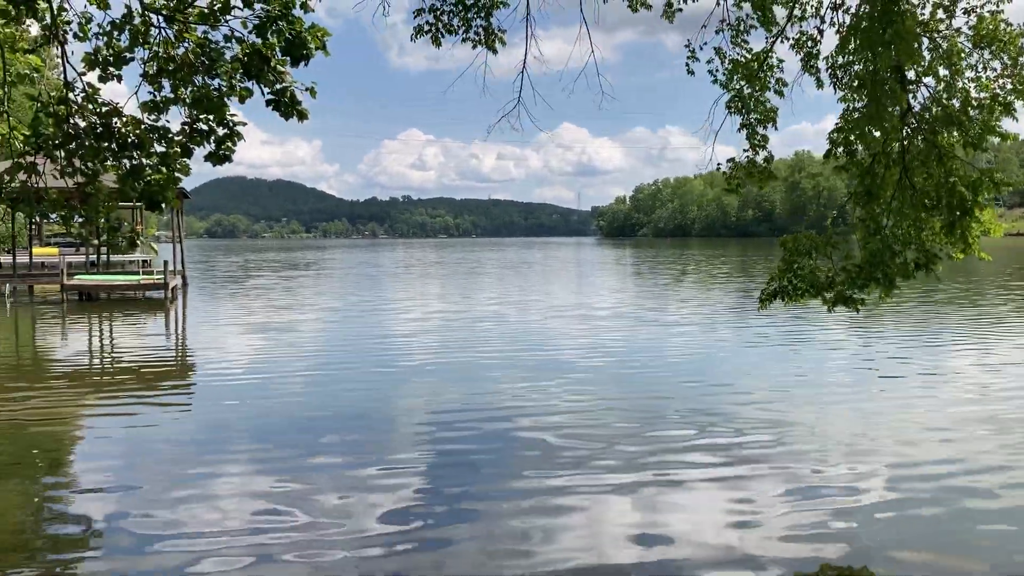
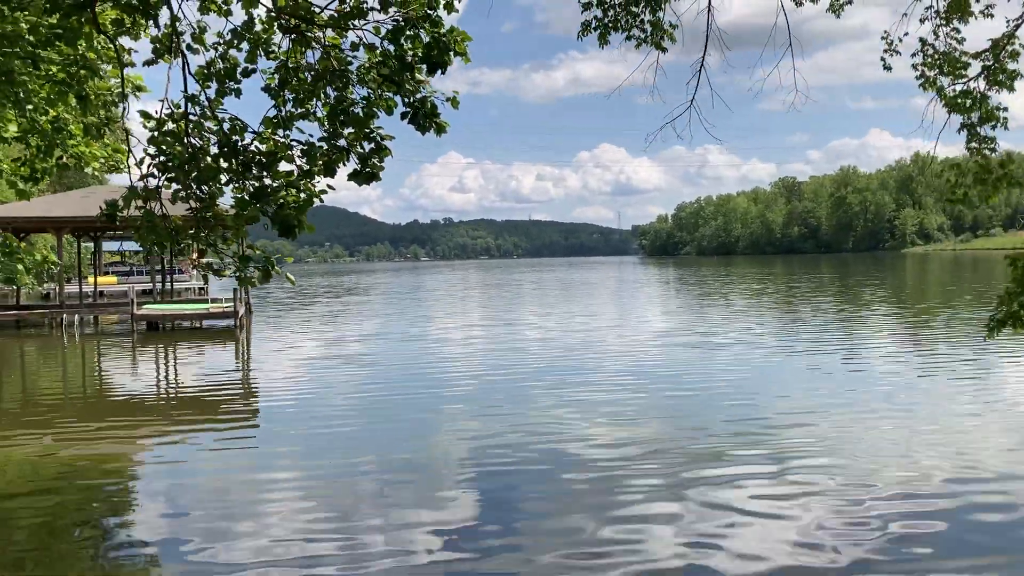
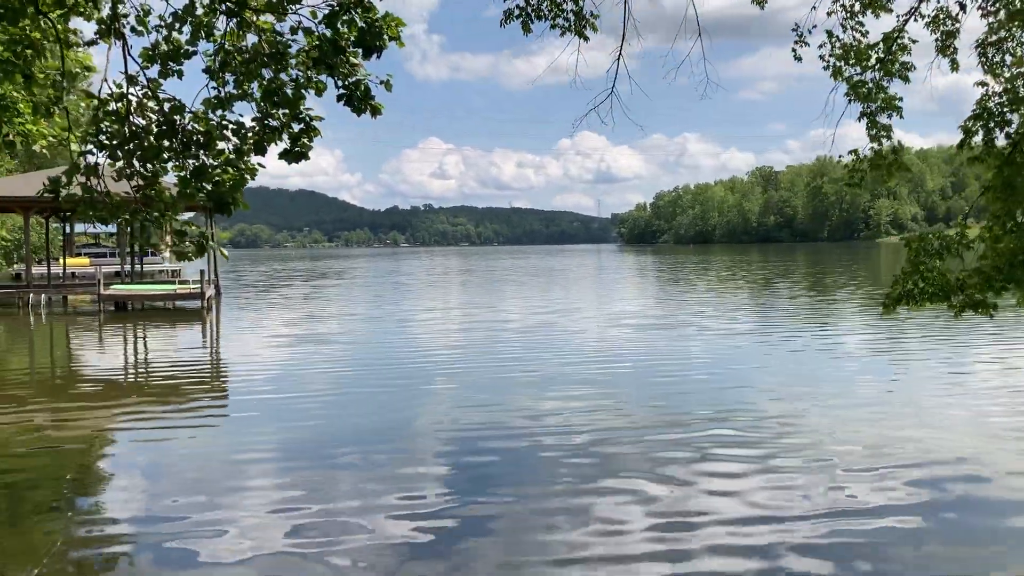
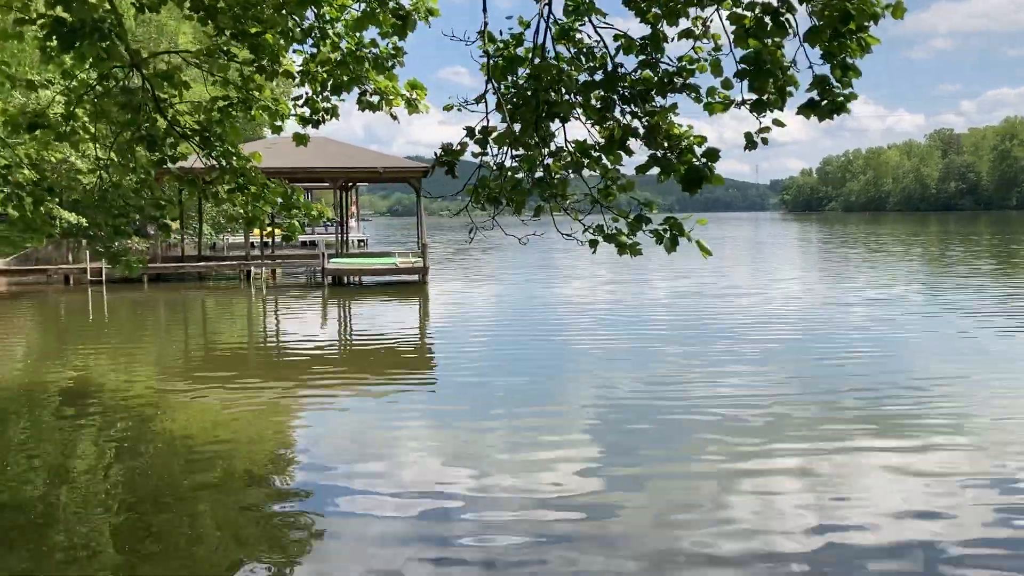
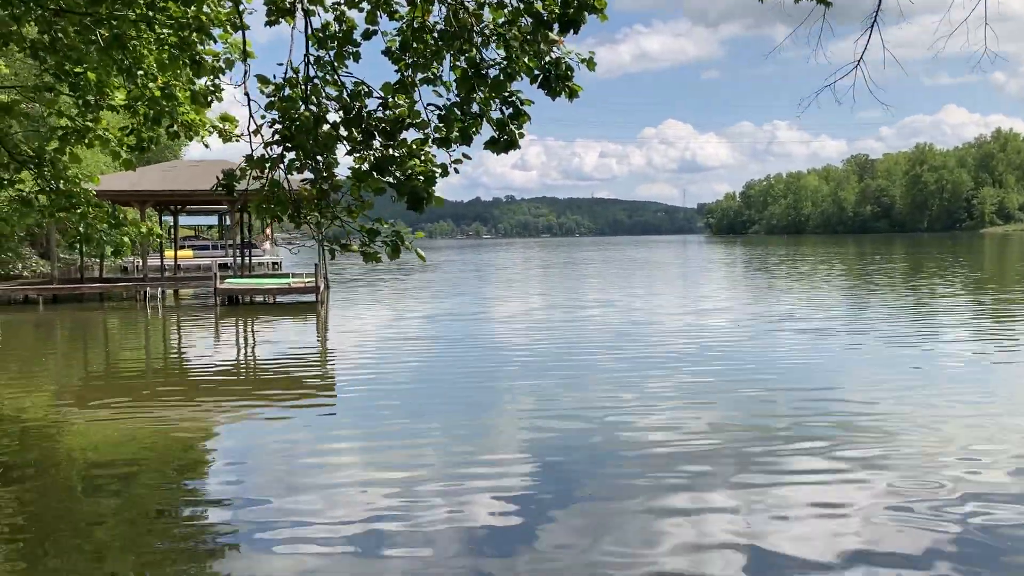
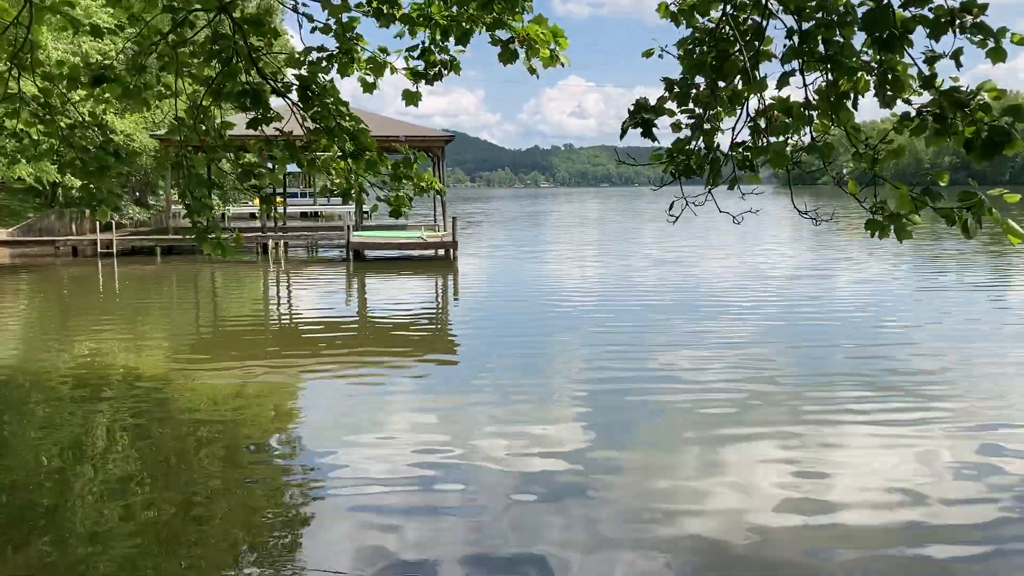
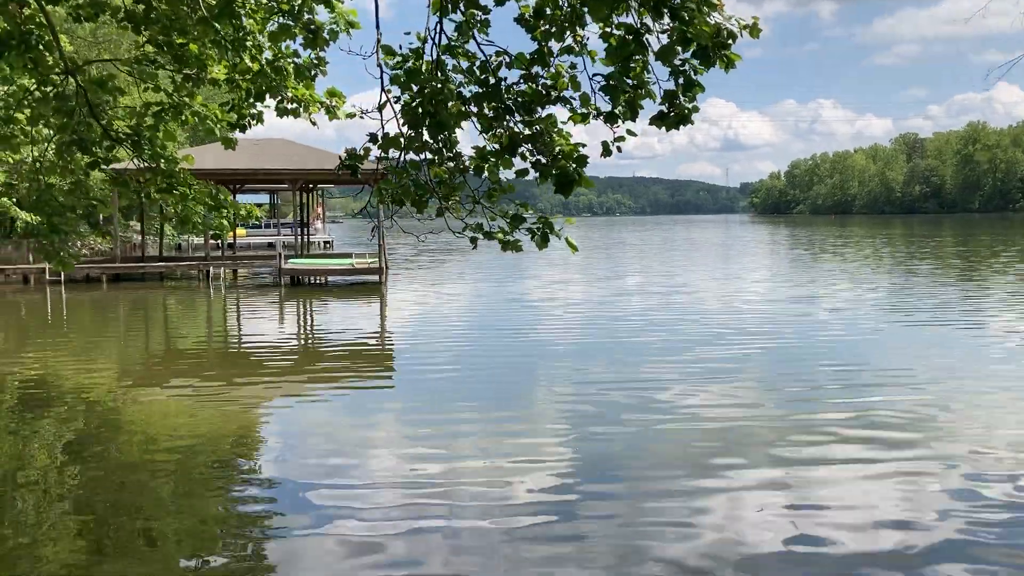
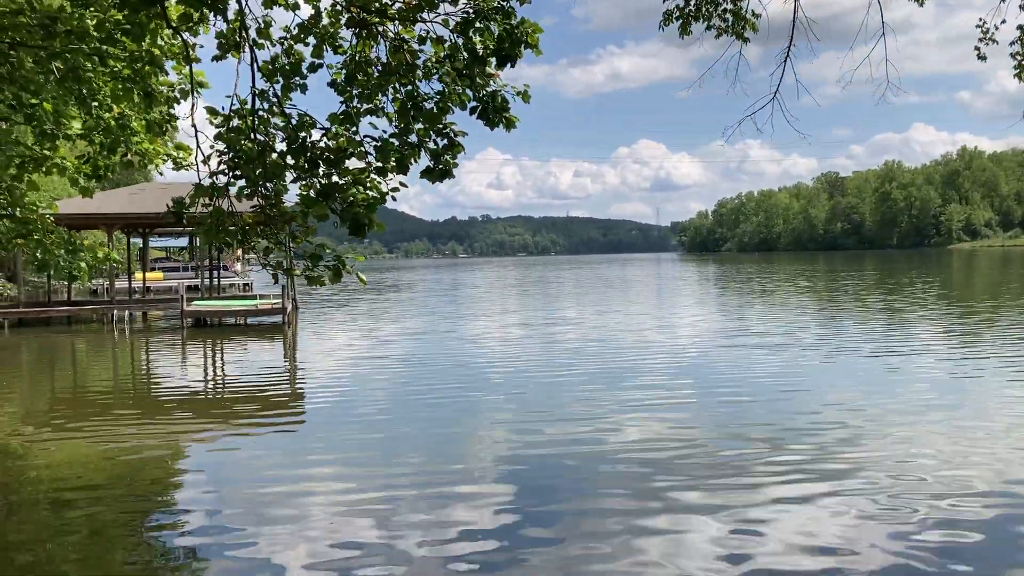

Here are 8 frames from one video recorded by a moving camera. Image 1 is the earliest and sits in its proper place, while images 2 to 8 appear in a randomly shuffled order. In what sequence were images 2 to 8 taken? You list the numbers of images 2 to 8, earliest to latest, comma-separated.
3, 2, 8, 5, 7, 4, 6
